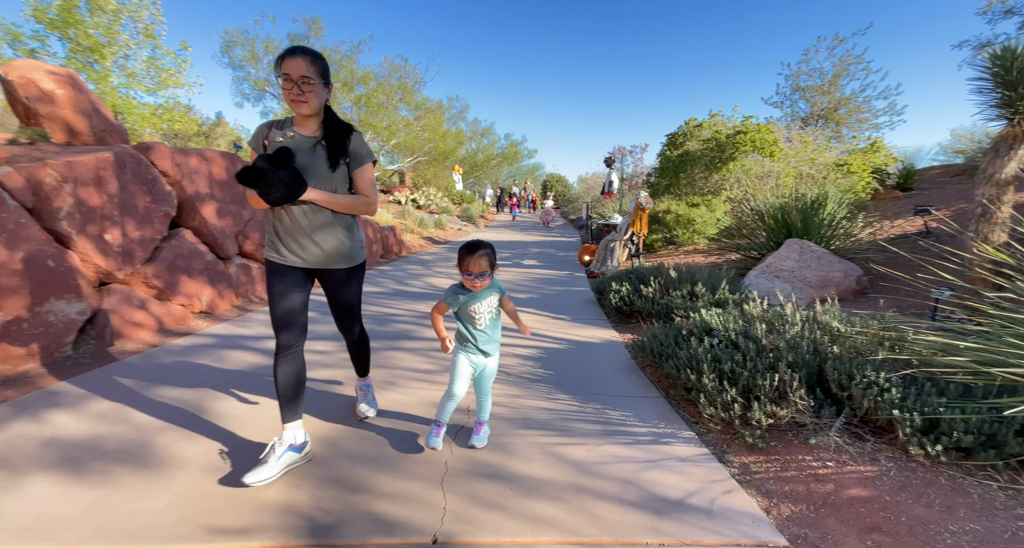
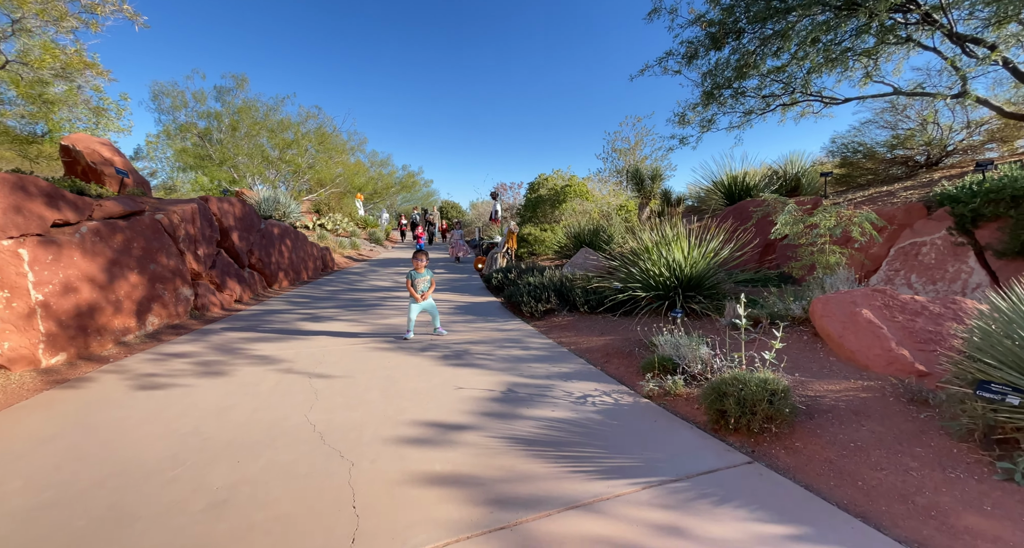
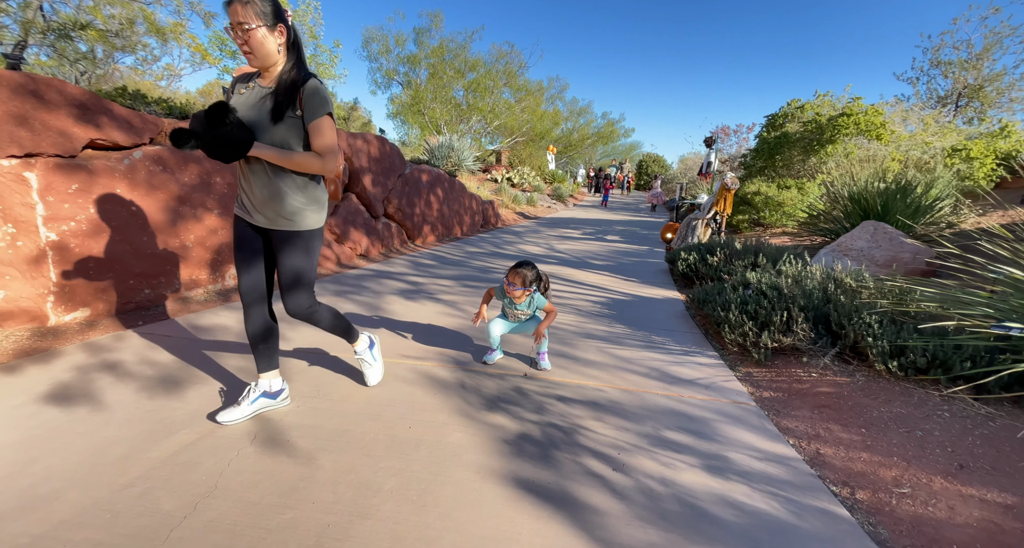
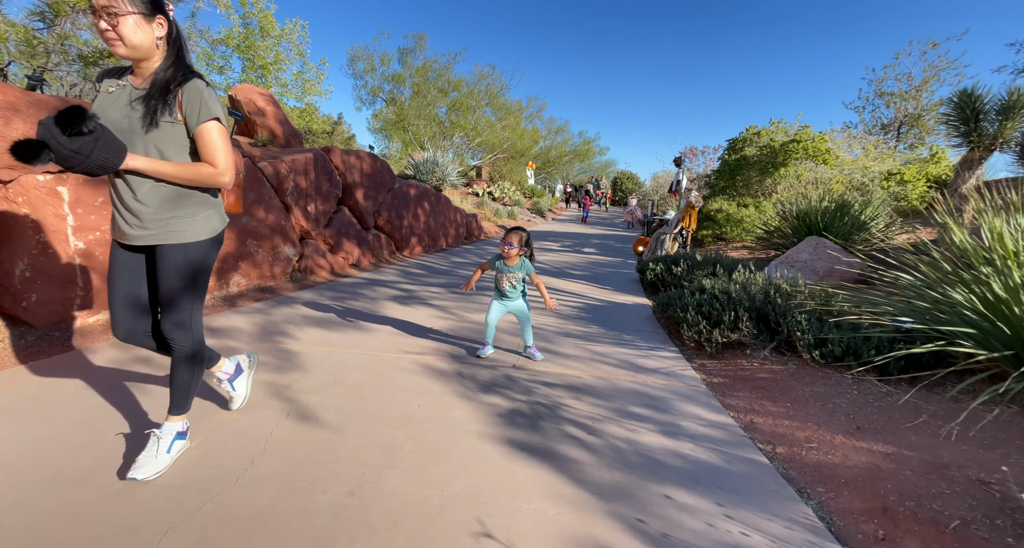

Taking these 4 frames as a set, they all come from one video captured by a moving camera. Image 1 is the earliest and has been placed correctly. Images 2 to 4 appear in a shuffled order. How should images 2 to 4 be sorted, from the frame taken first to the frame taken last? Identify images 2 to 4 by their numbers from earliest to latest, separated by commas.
3, 4, 2
